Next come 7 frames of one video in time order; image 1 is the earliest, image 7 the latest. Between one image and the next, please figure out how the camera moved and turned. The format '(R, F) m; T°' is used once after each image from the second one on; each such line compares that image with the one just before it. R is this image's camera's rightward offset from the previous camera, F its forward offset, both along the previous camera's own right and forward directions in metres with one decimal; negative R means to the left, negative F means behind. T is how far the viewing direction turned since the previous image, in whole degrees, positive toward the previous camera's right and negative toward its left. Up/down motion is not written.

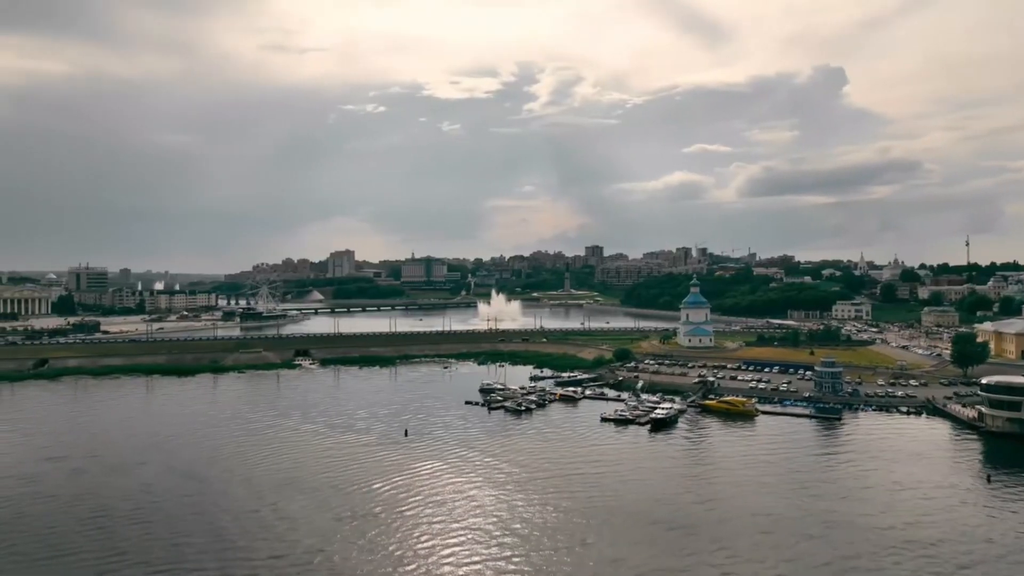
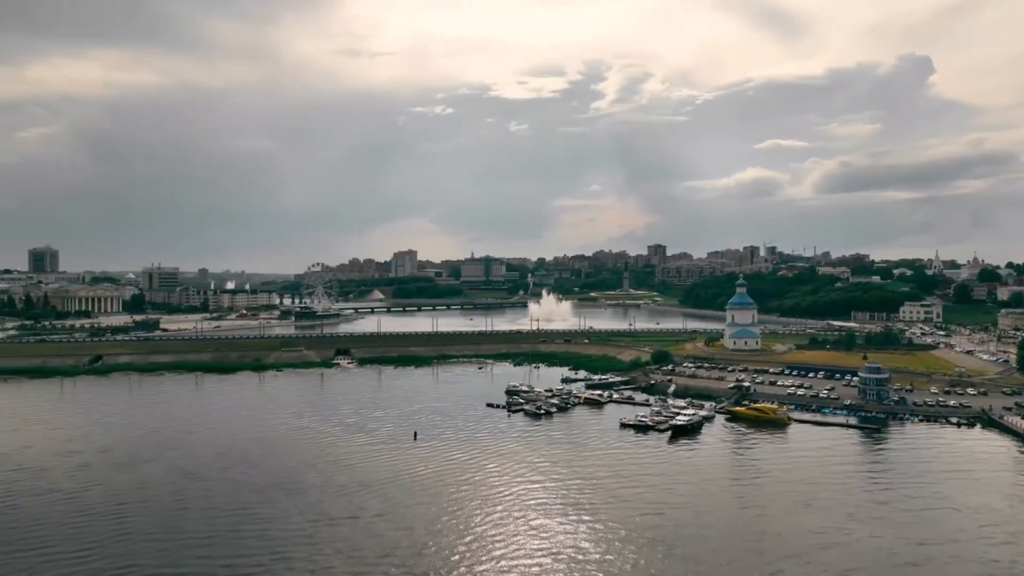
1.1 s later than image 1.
(+1.9, +0.7) m; -5°
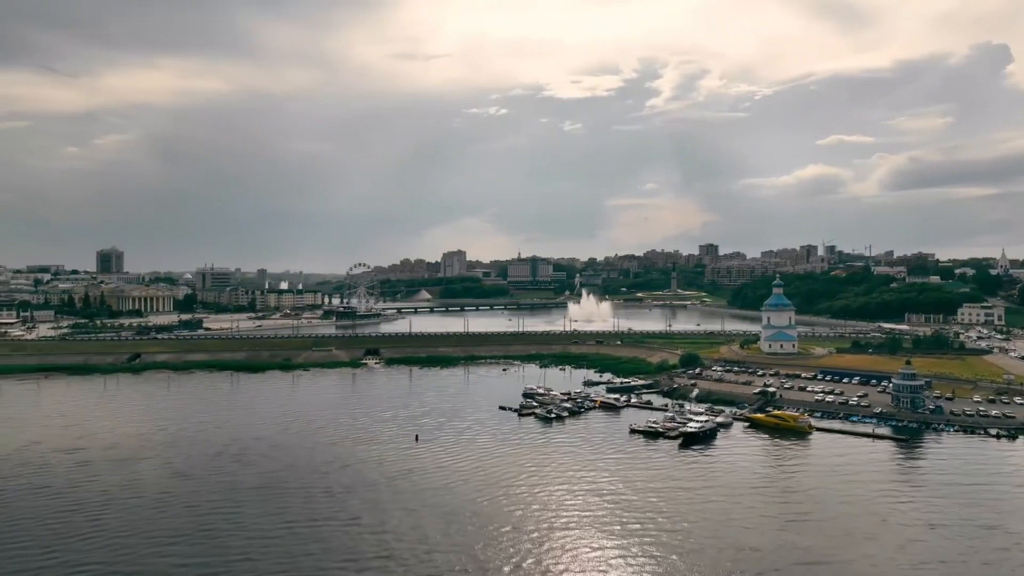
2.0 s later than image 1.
(+1.7, +0.7) m; -4°
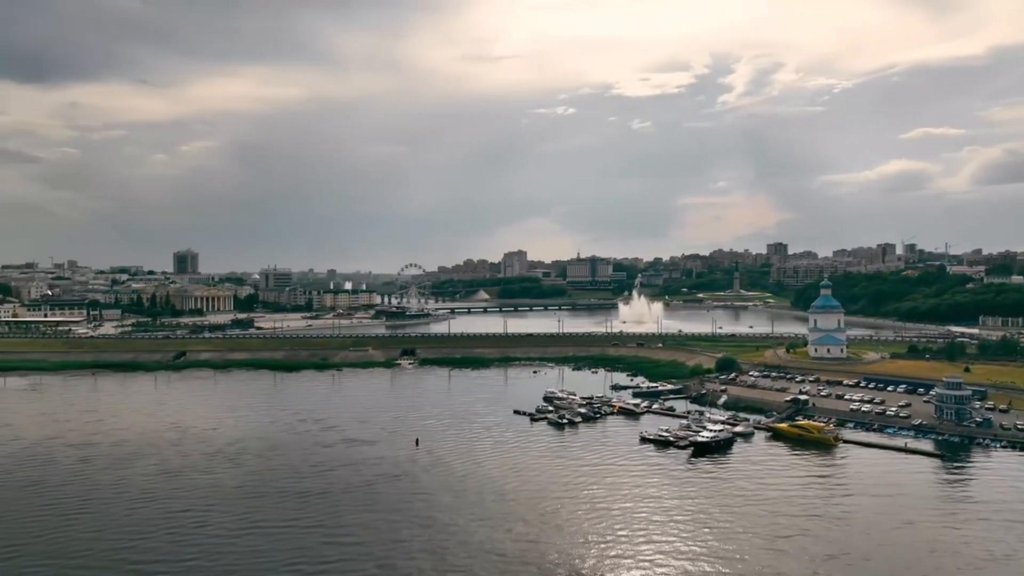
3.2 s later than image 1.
(+2.2, +0.8) m; -6°
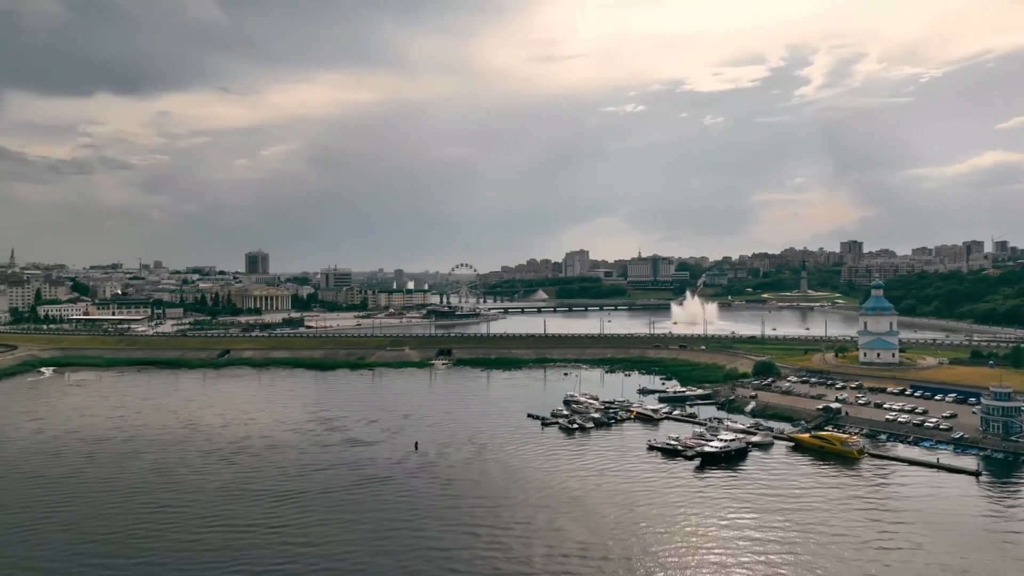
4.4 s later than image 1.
(+2.2, +0.8) m; -6°
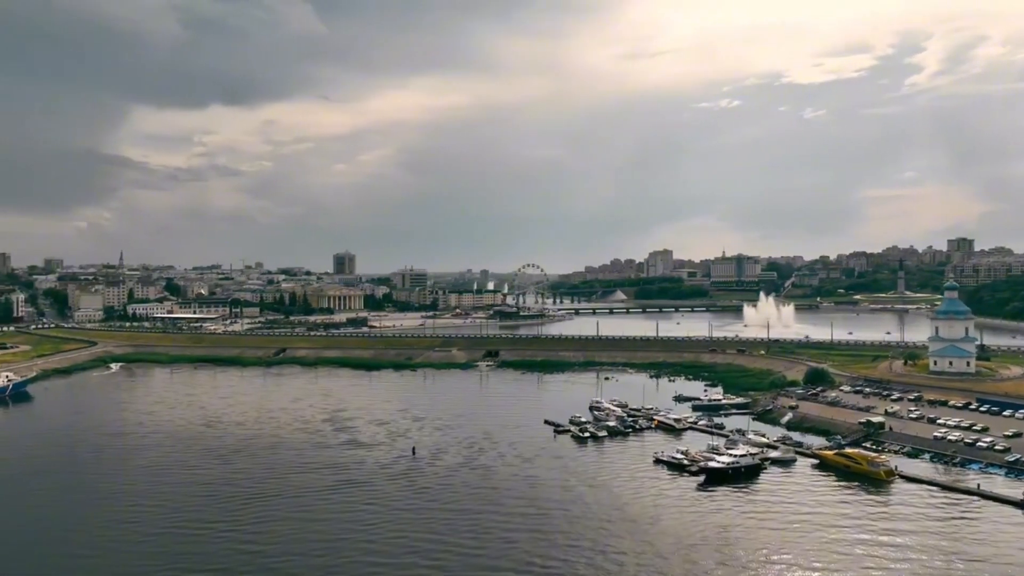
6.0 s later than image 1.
(+2.8, +1.1) m; -7°
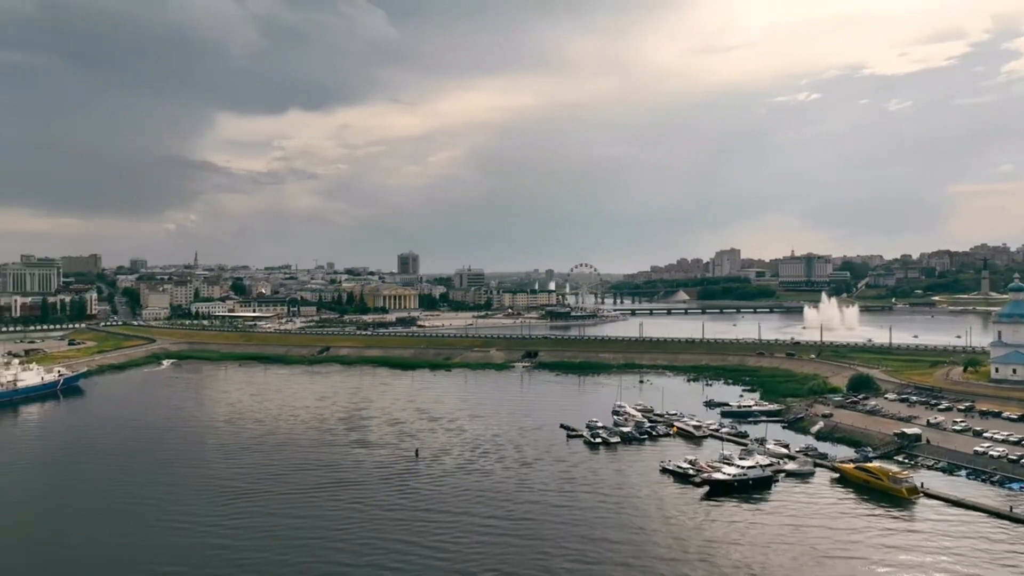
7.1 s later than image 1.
(+2.0, +0.6) m; -6°
